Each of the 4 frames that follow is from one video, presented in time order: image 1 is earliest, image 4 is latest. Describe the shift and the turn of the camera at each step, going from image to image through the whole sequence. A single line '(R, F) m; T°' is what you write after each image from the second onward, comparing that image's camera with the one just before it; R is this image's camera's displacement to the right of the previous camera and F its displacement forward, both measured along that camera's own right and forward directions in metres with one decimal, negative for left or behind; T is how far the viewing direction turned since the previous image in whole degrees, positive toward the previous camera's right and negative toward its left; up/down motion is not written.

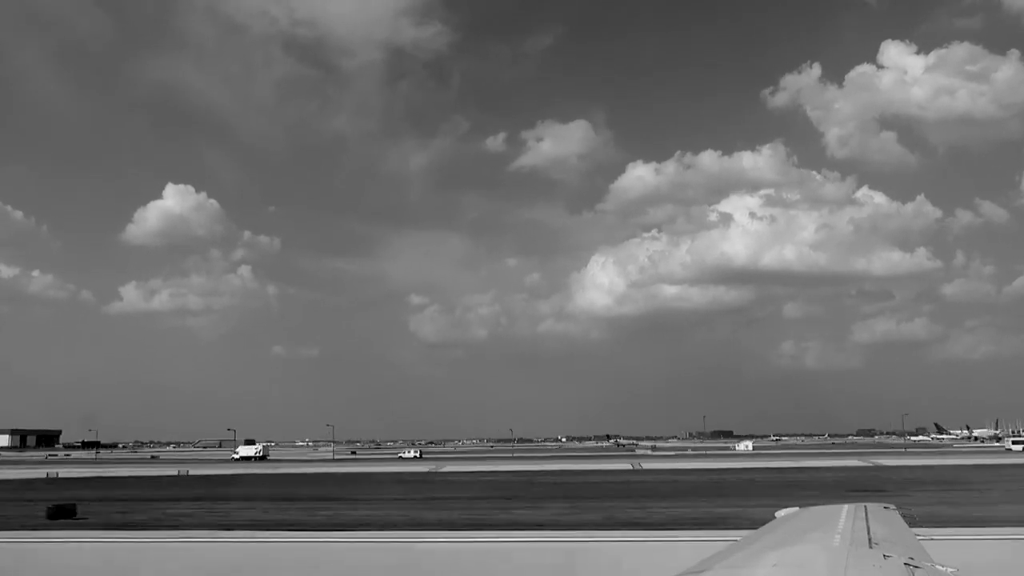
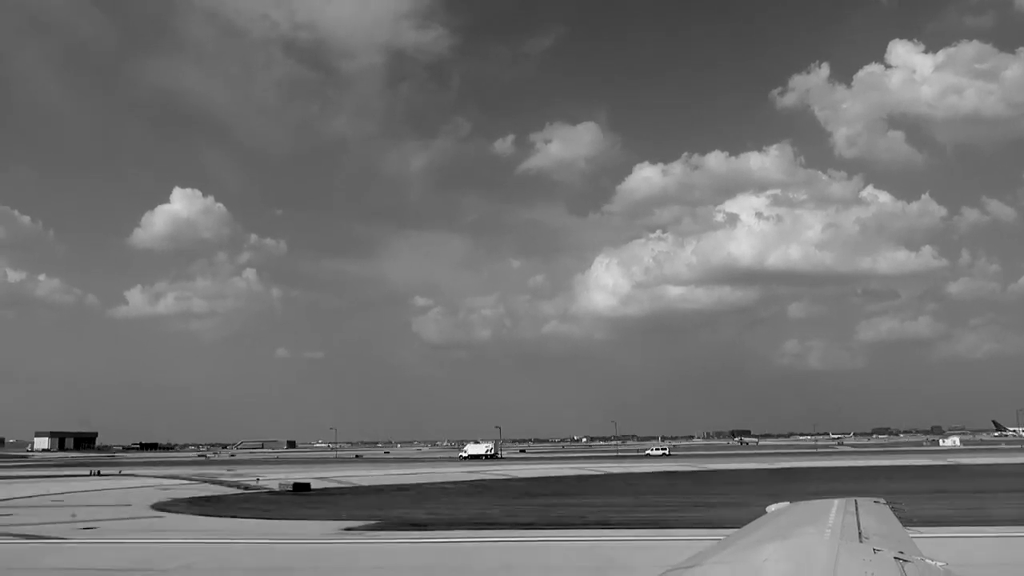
(+0.6, +0.4) m; 0°
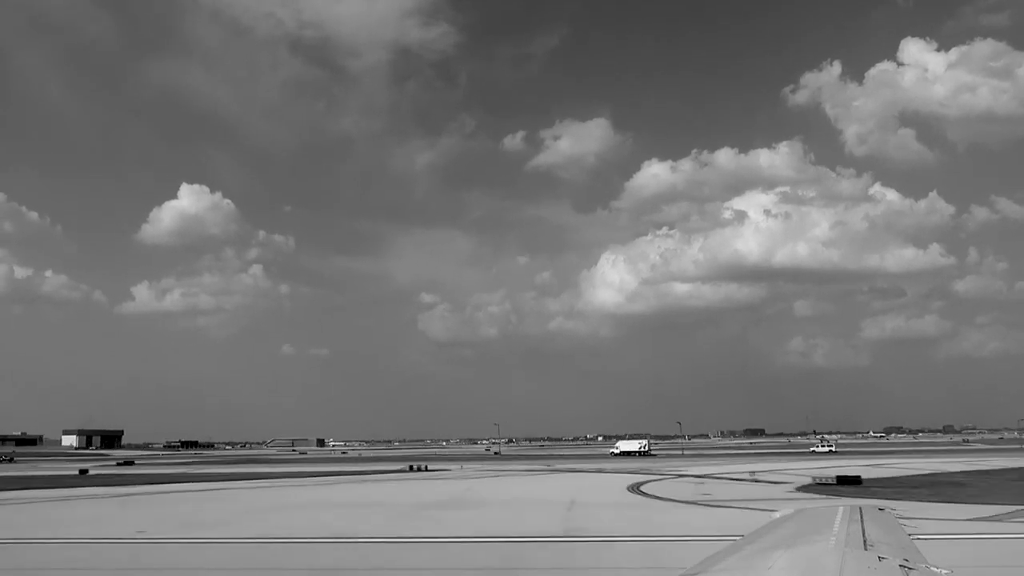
(0.0, -0.2) m; 0°
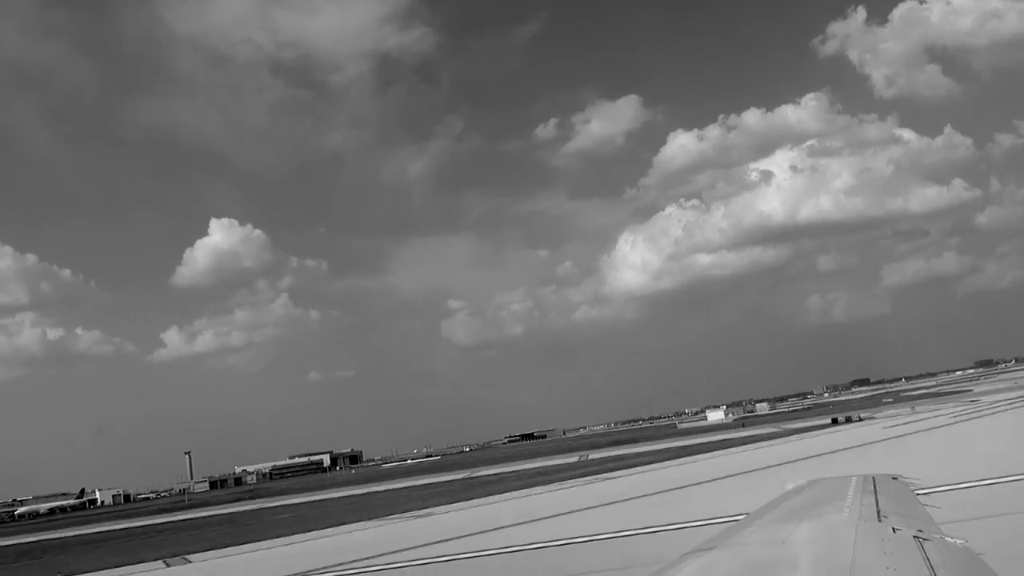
(+2.4, +1.6) m; -2°
